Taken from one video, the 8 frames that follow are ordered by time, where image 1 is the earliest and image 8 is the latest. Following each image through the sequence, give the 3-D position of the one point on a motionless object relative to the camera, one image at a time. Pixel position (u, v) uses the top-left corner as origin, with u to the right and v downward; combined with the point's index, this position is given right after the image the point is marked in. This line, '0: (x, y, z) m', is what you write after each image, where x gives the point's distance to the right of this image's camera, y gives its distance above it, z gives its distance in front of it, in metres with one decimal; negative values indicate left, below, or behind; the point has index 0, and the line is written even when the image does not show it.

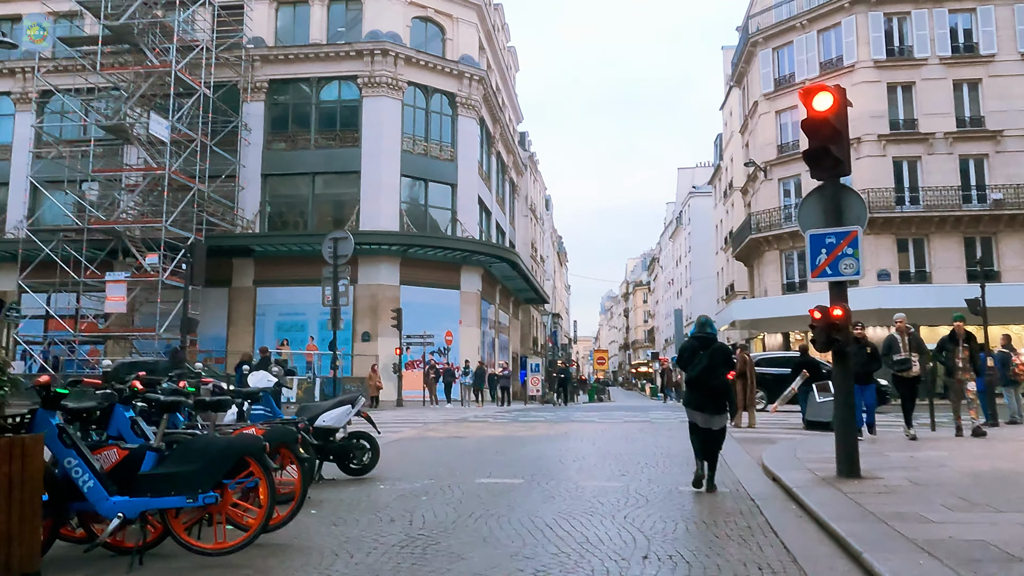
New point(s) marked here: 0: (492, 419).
0: (-0.5, -2.9, +16.7) m
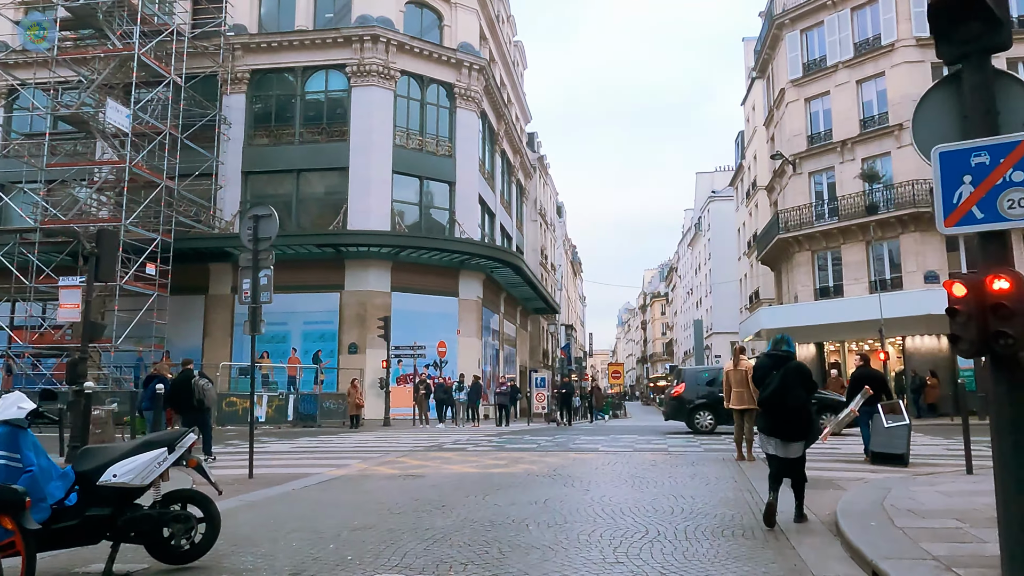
0: (-0.7, -2.9, +13.6) m
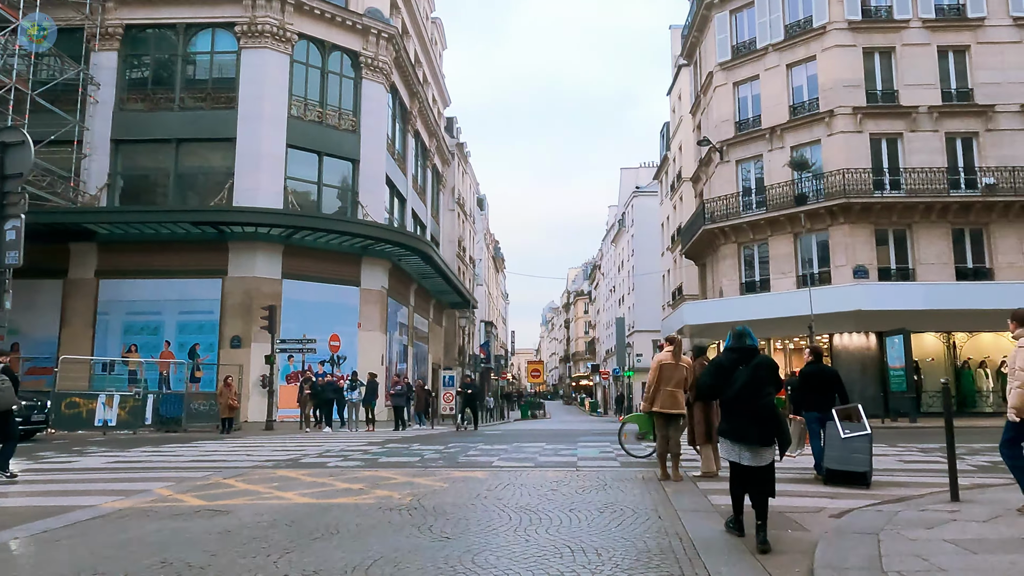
0: (-2.5, -2.5, +11.0) m
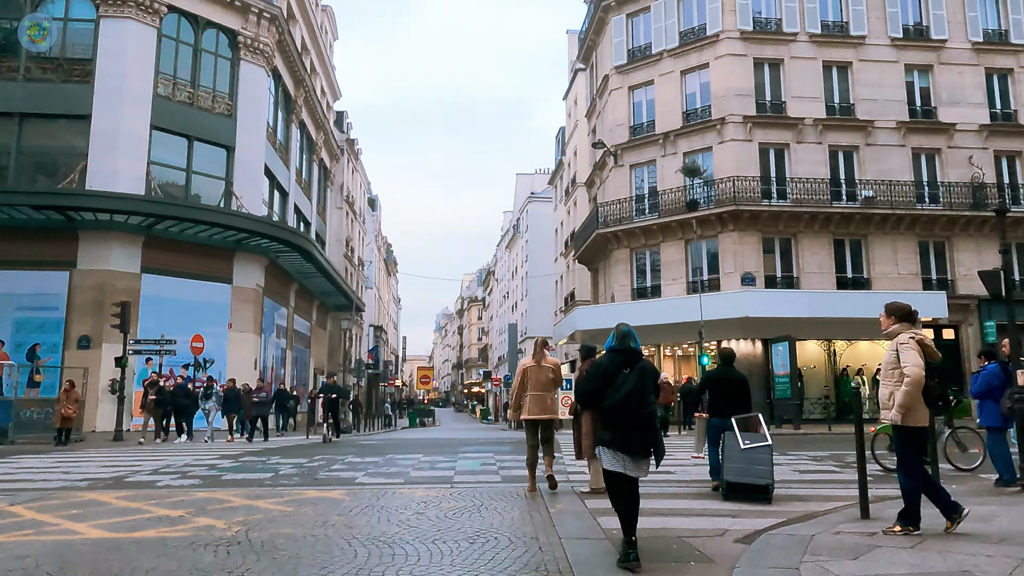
0: (-4.2, -2.3, +9.3) m
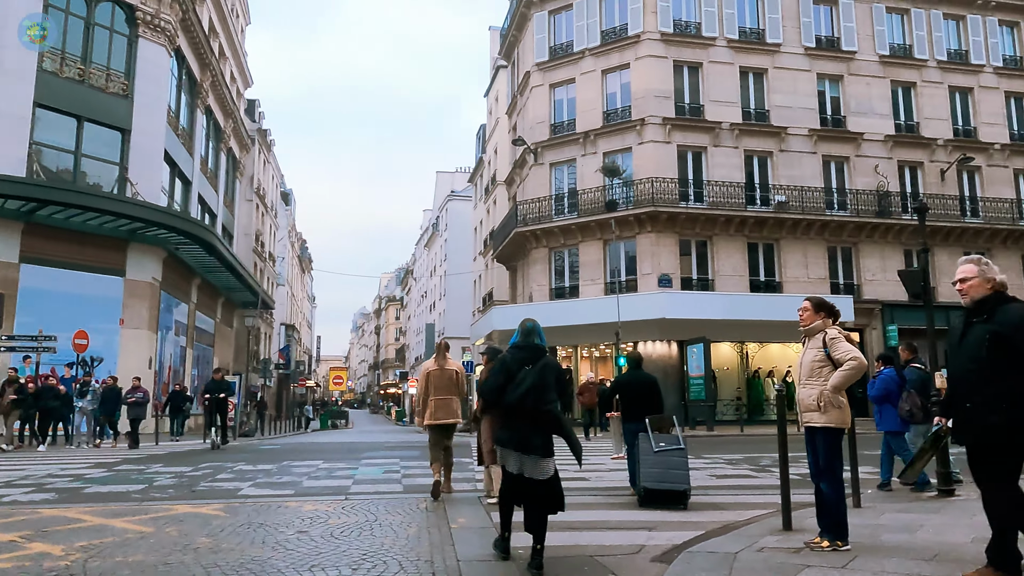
0: (-5.2, -2.2, +8.1) m
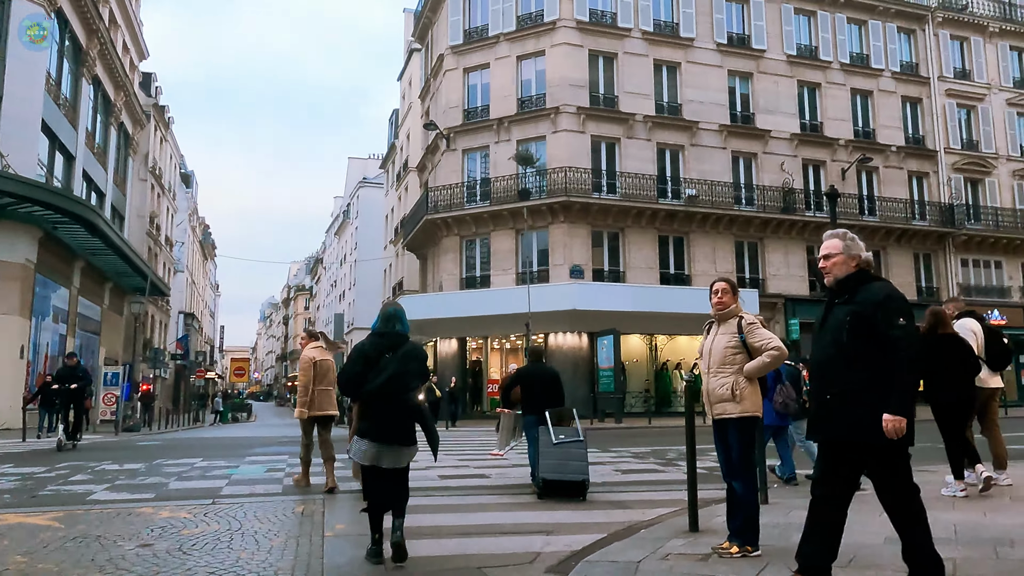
0: (-6.3, -1.9, +6.9) m
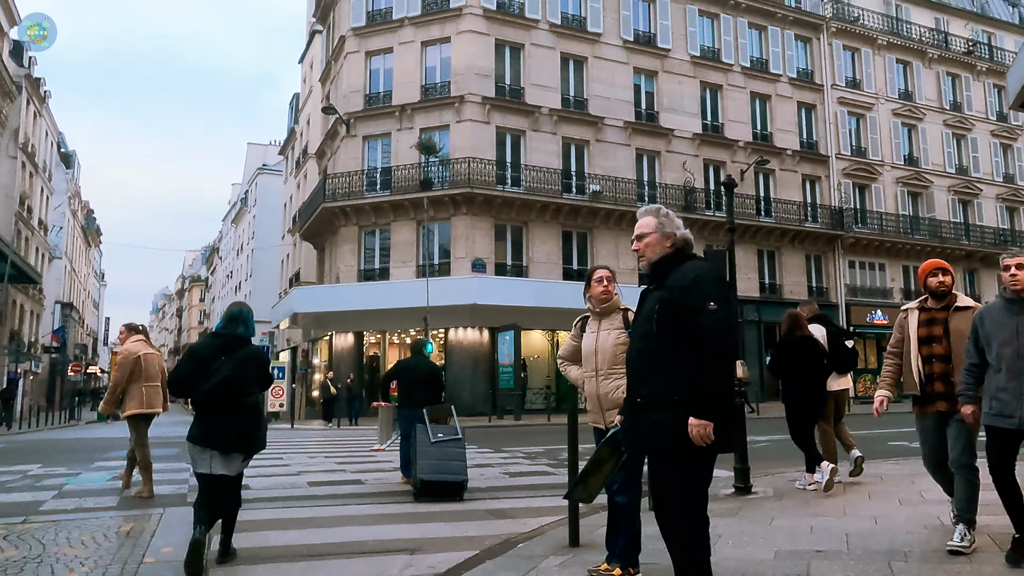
0: (-7.3, -1.7, +5.5) m
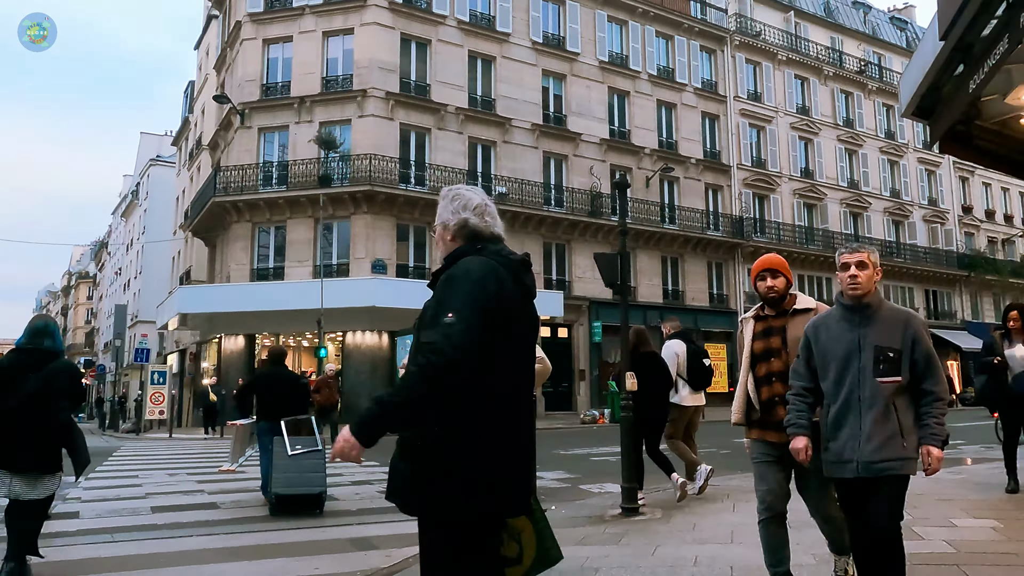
0: (-8.1, -1.6, +4.0) m
